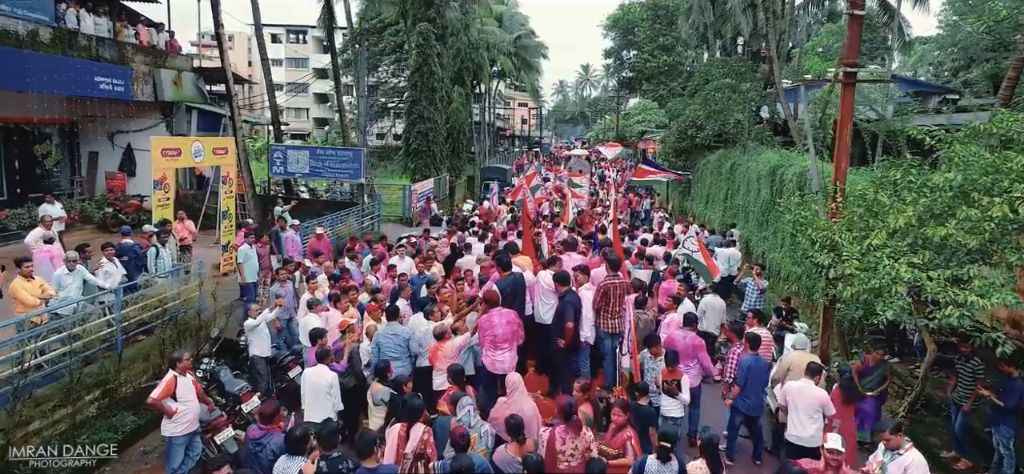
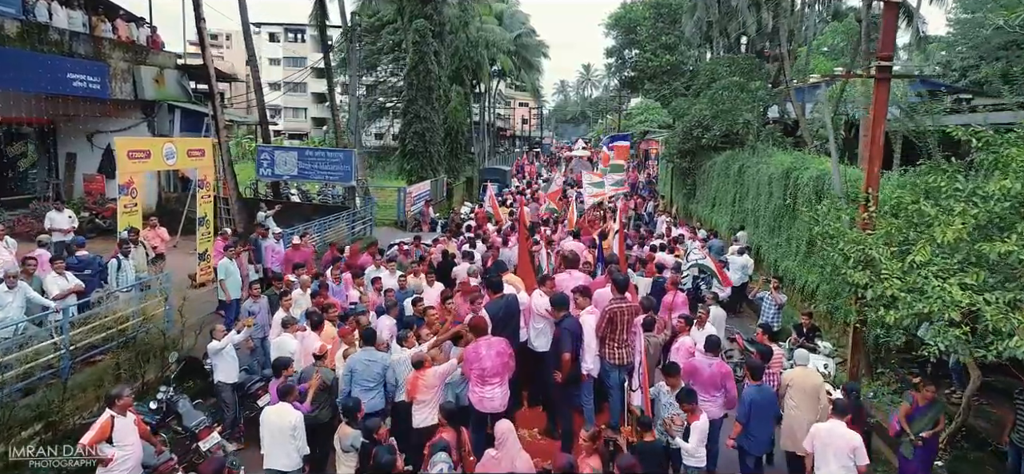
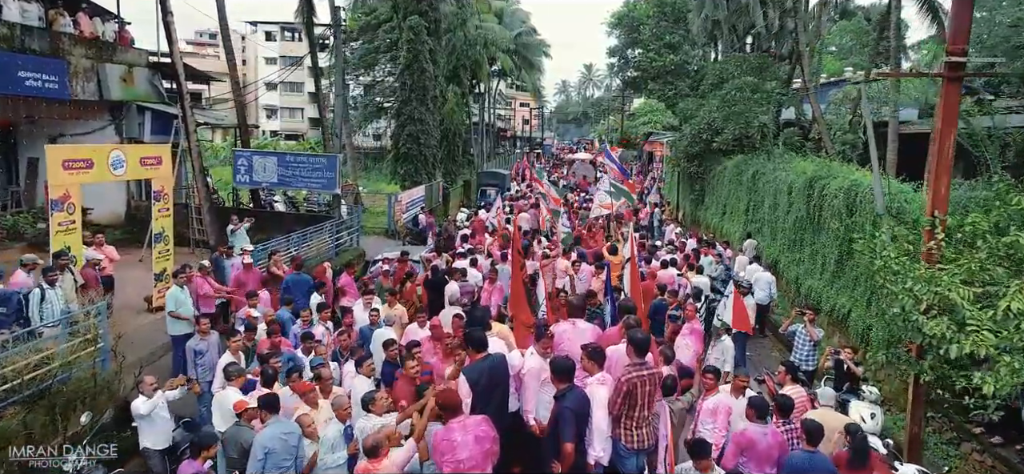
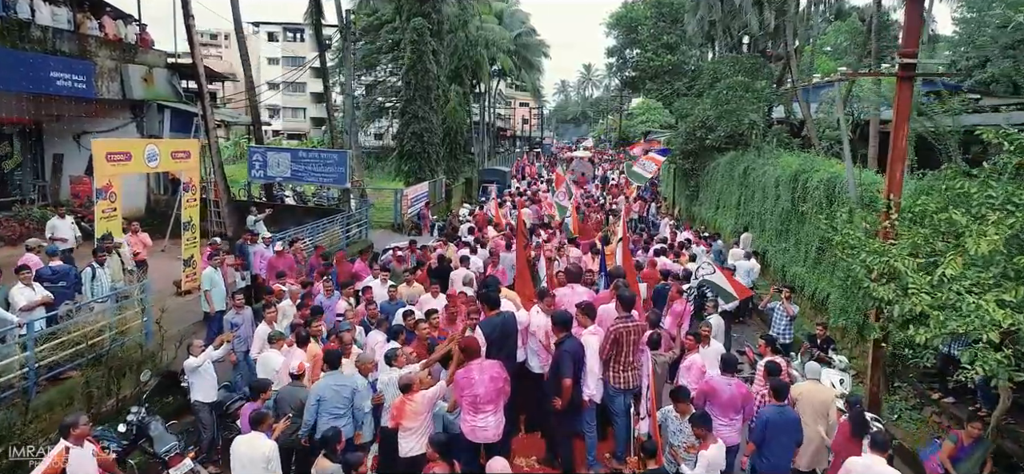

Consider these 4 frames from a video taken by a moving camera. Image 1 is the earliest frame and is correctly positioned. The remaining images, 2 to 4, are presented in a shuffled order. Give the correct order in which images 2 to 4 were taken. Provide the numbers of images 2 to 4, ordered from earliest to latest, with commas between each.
2, 4, 3
